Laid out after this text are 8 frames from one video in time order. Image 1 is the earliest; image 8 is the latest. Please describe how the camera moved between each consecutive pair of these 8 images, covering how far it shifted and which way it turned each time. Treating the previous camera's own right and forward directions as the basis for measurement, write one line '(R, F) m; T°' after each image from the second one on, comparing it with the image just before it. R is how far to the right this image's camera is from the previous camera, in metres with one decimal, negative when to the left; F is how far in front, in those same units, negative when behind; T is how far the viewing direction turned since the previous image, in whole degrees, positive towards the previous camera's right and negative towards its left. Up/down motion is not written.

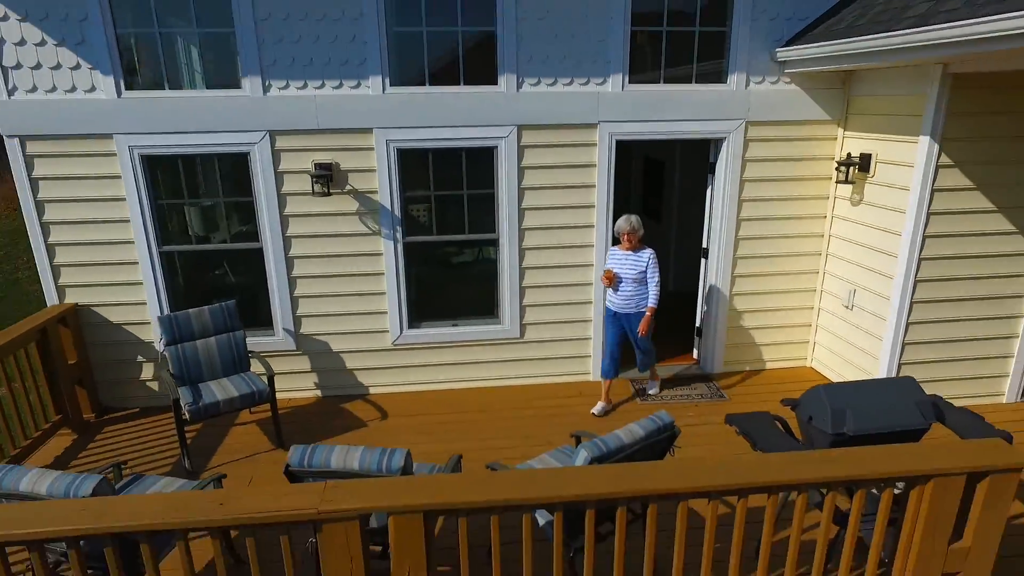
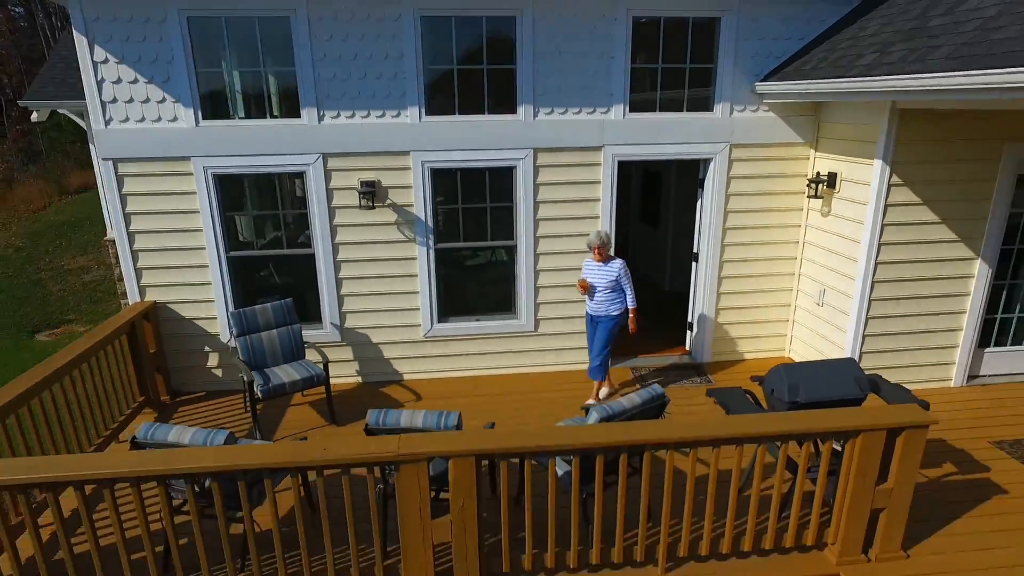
(-0.1, -0.6) m; 0°
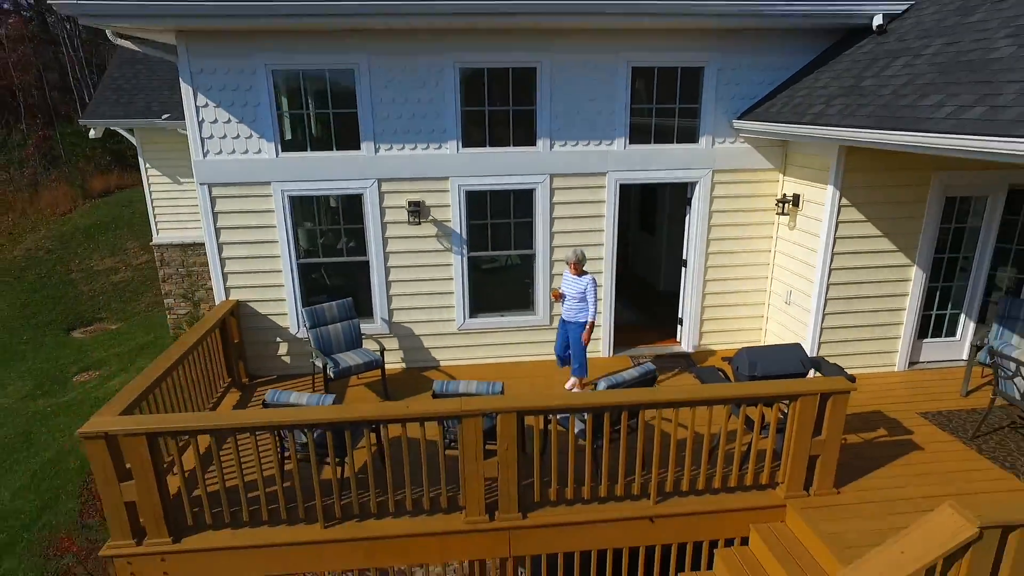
(-0.2, -0.9) m; 0°
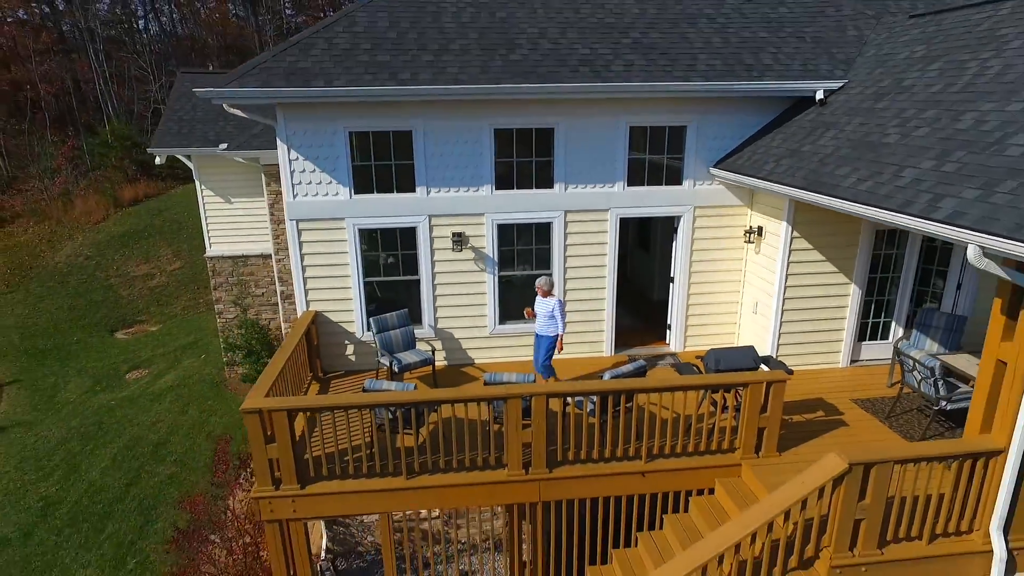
(-0.2, -1.4) m; 0°
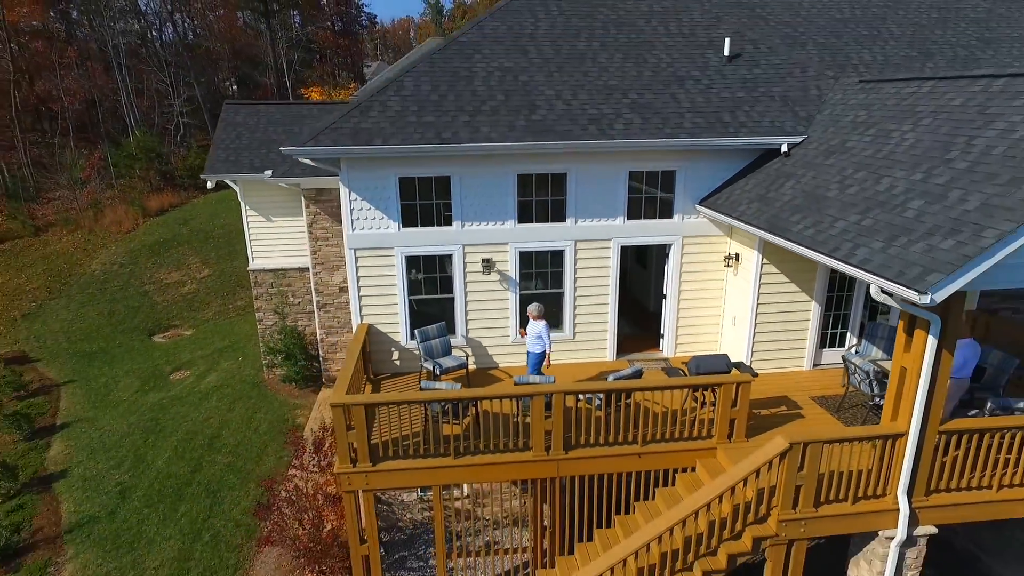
(-0.2, -1.4) m; 0°
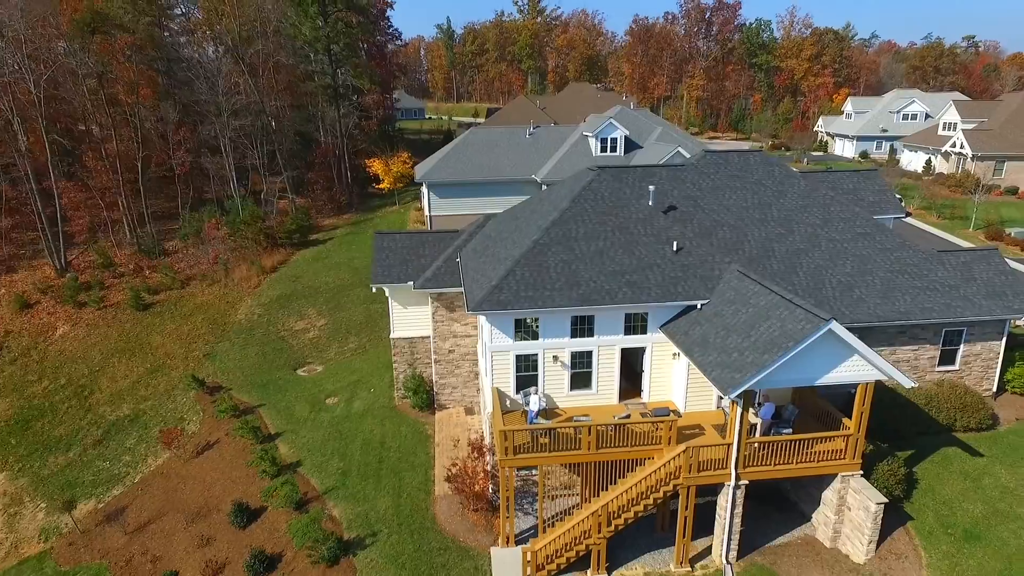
(-1.4, -8.2) m; 0°
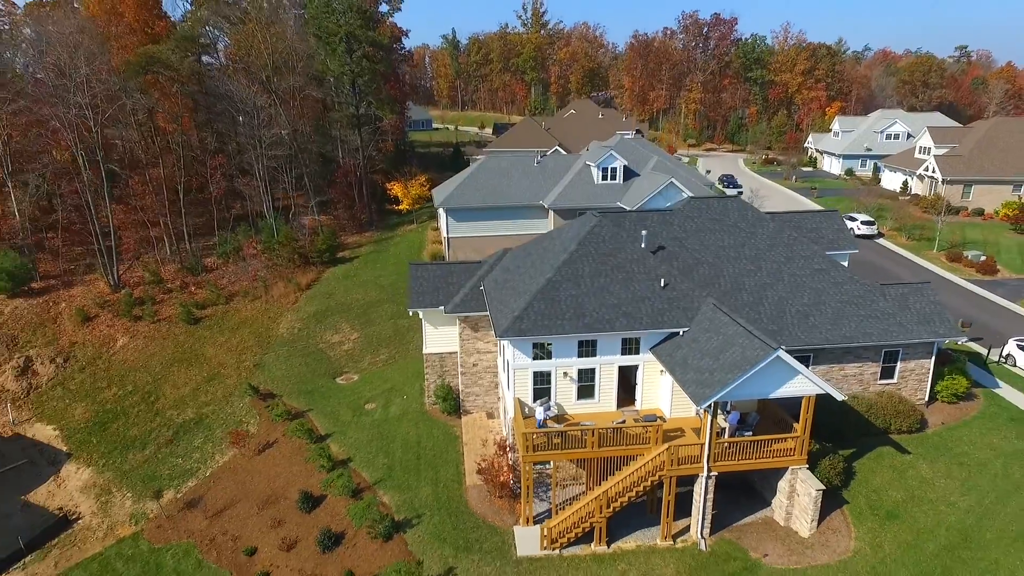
(-0.6, -3.8) m; 0°
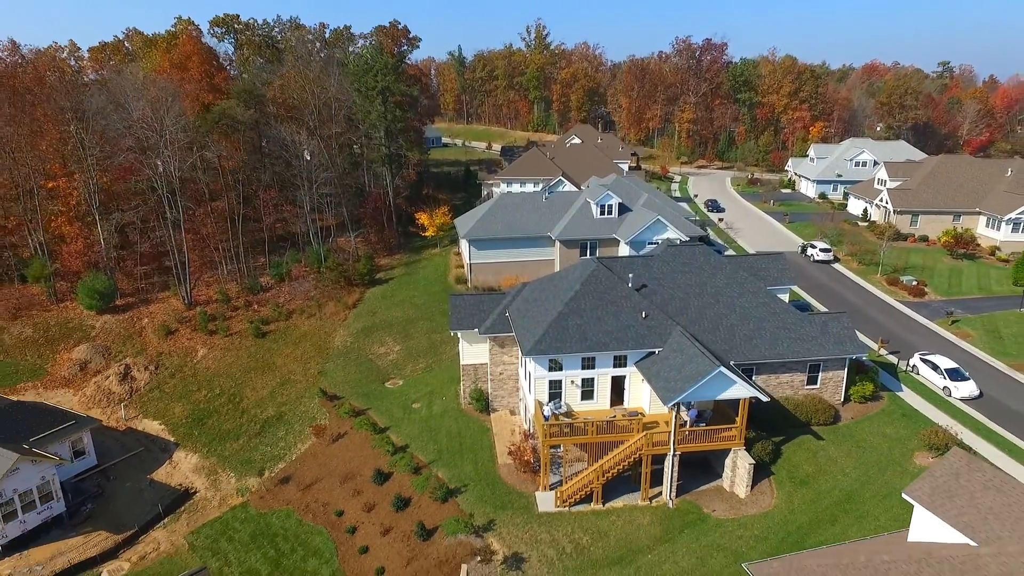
(-0.9, -7.2) m; 0°
